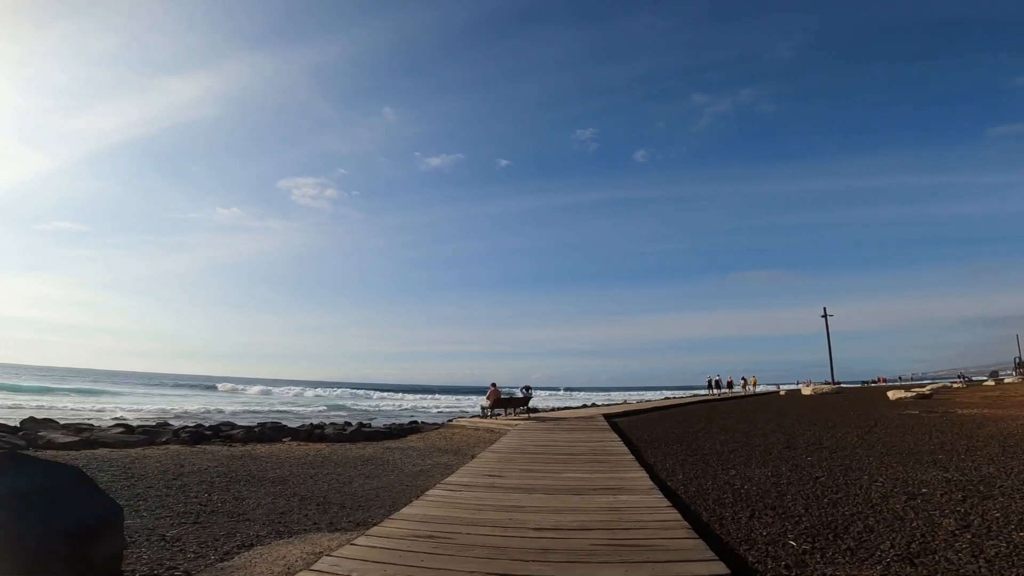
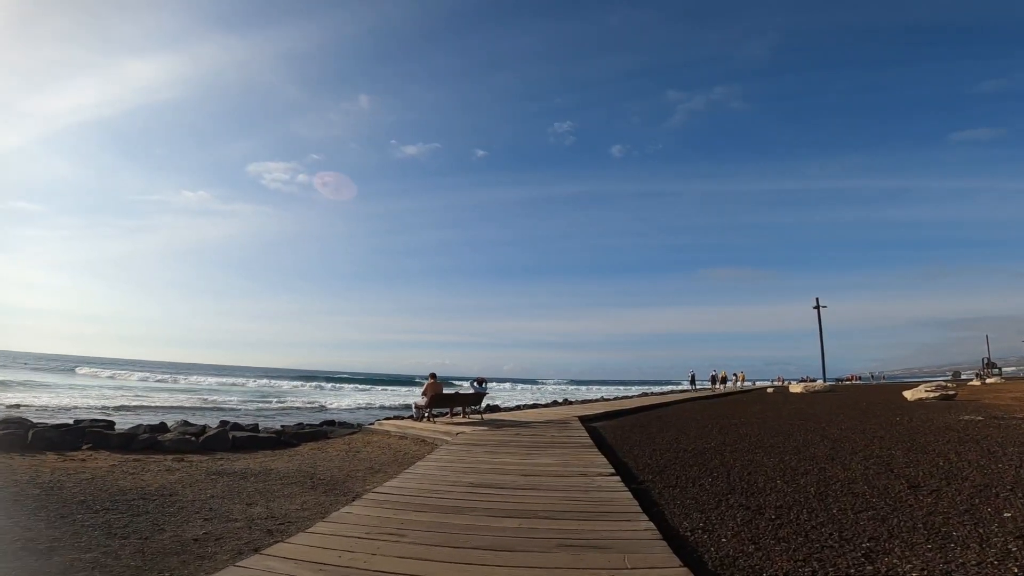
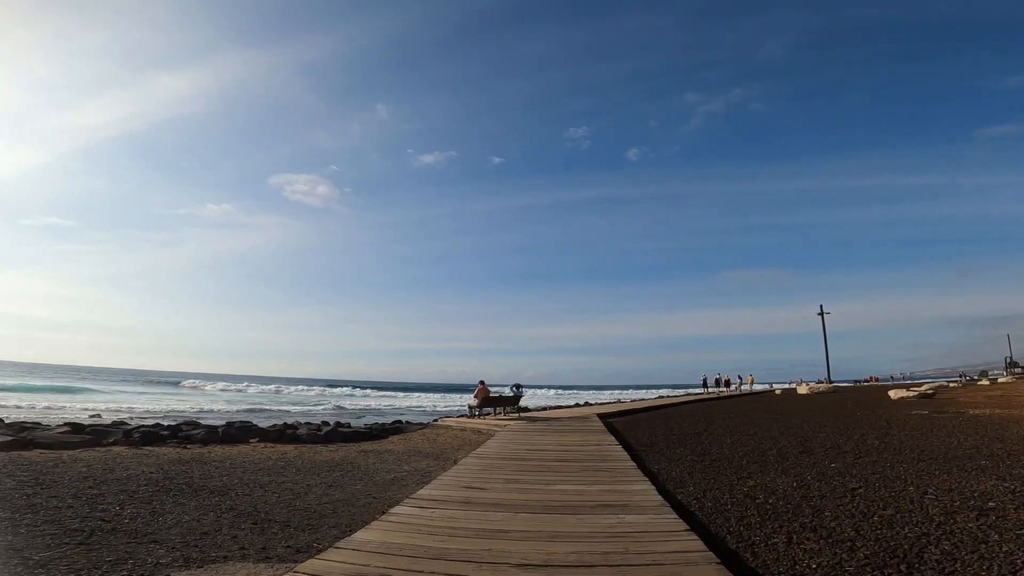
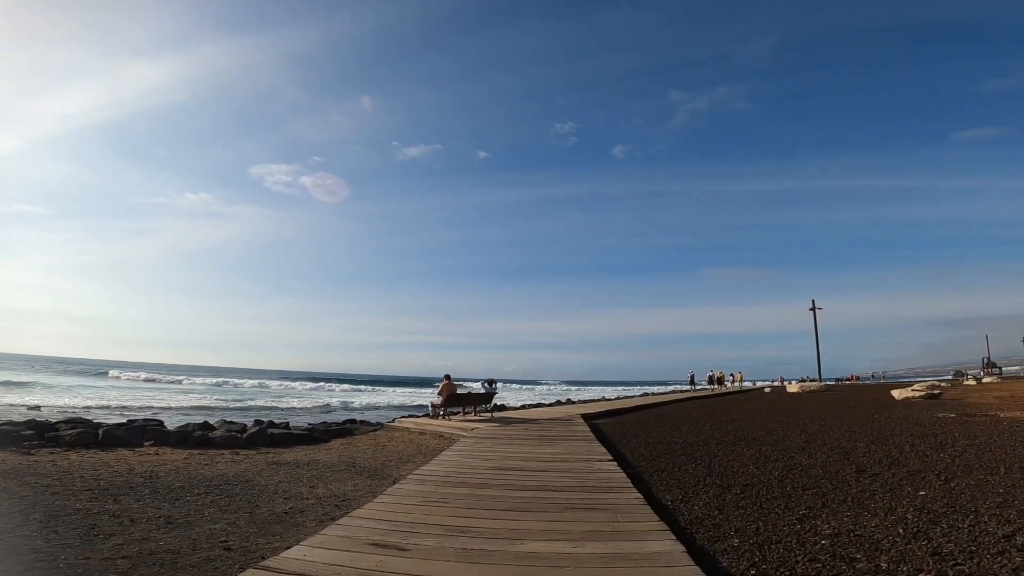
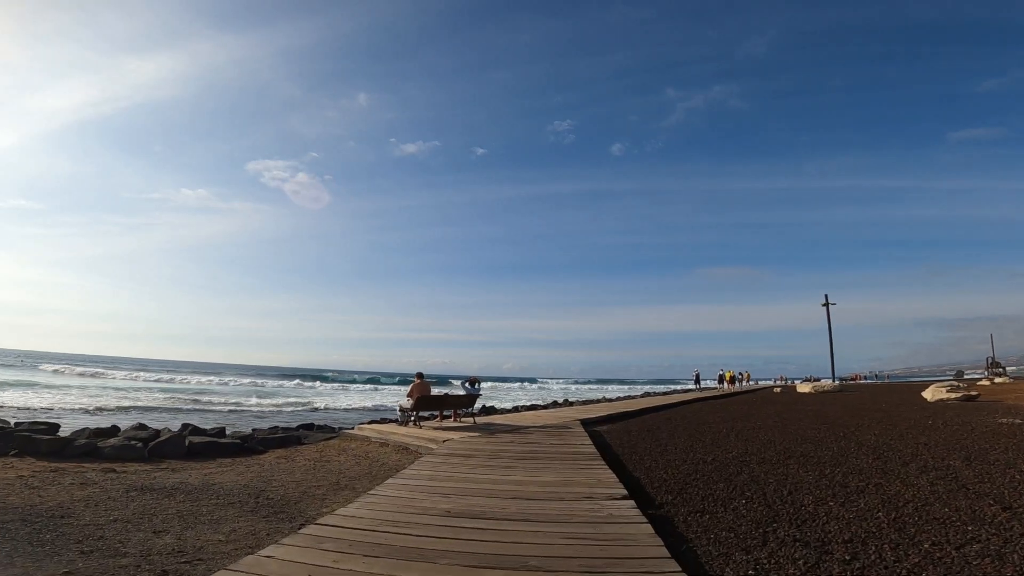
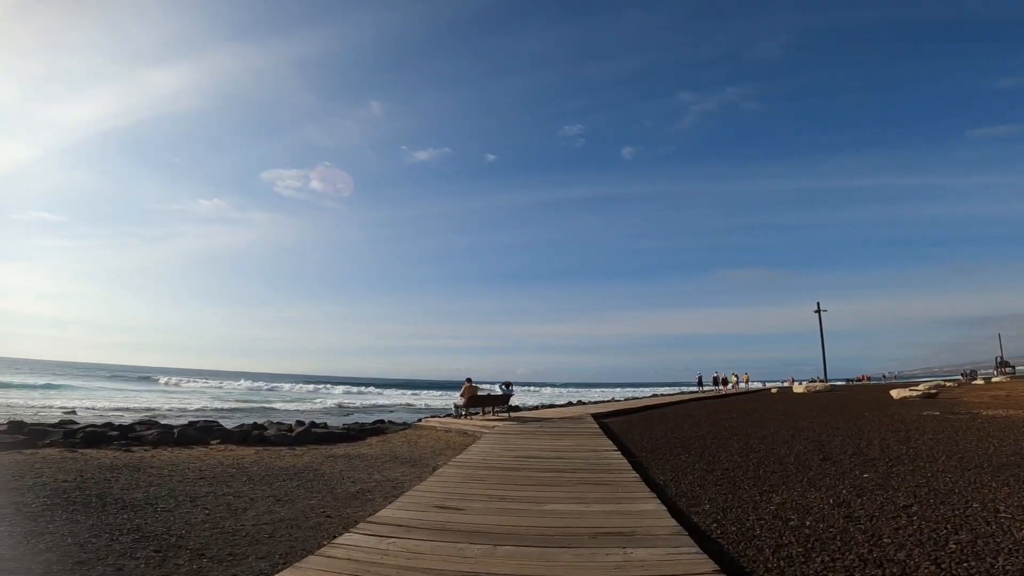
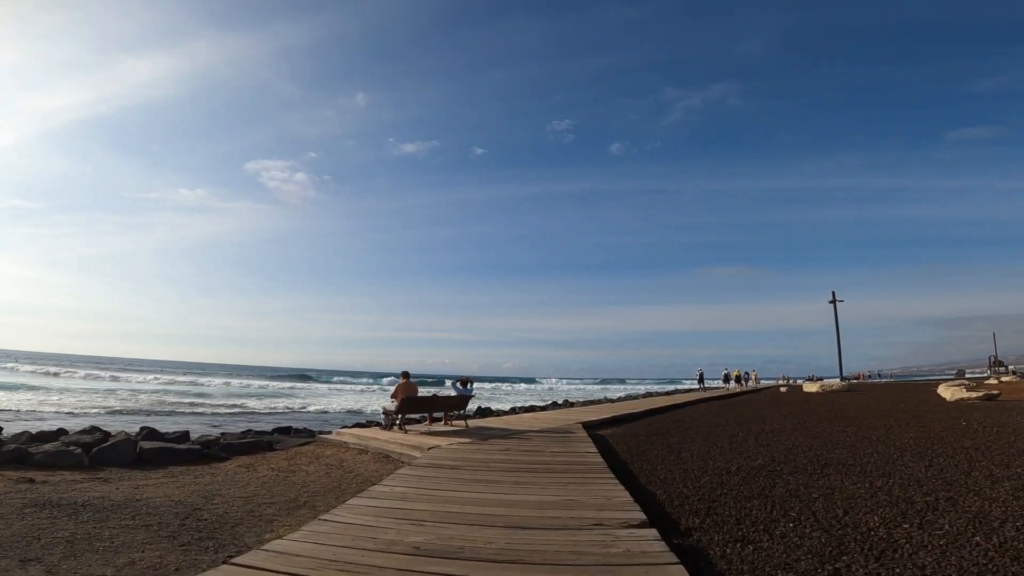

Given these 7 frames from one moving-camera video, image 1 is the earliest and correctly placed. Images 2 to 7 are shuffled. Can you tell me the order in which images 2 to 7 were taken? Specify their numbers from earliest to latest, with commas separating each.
3, 6, 4, 2, 5, 7
